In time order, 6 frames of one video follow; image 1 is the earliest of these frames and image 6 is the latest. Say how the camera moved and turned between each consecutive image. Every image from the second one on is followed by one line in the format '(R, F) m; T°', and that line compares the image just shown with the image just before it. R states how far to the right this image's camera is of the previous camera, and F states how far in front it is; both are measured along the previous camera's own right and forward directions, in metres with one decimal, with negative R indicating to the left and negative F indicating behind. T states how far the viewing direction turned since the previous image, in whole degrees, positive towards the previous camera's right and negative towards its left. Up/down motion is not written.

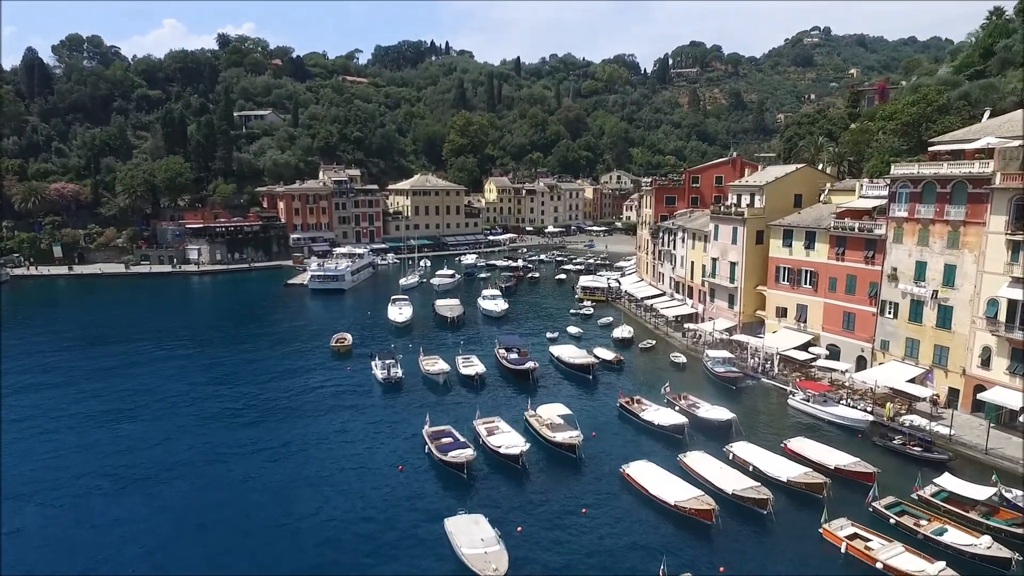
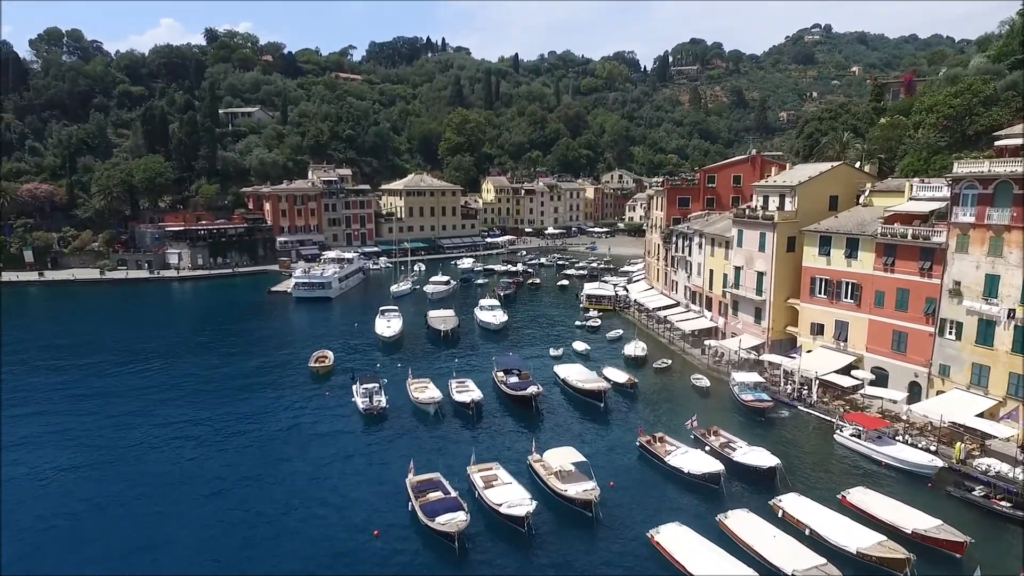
(-0.2, +6.9) m; 0°
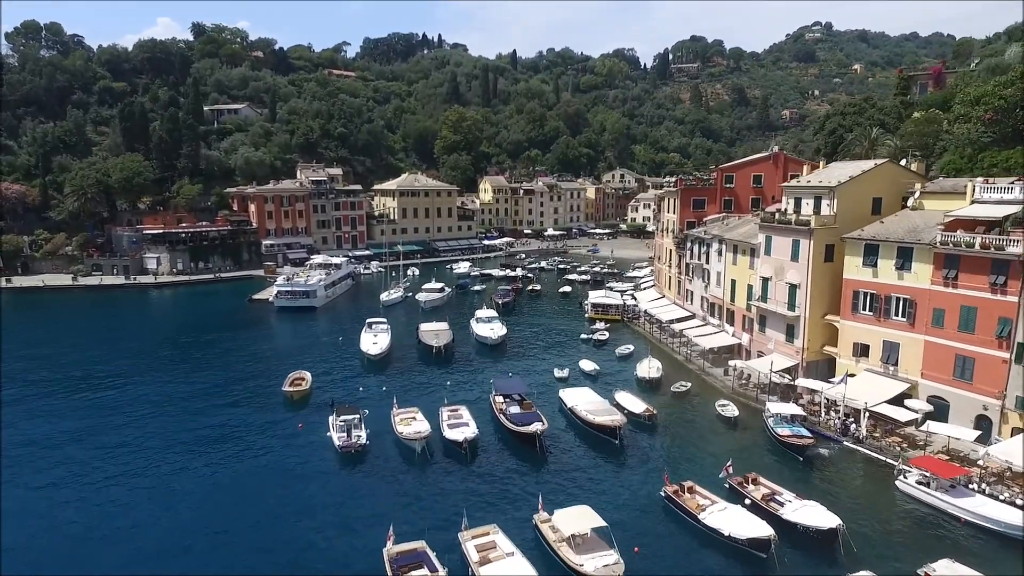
(-0.2, +6.6) m; 0°
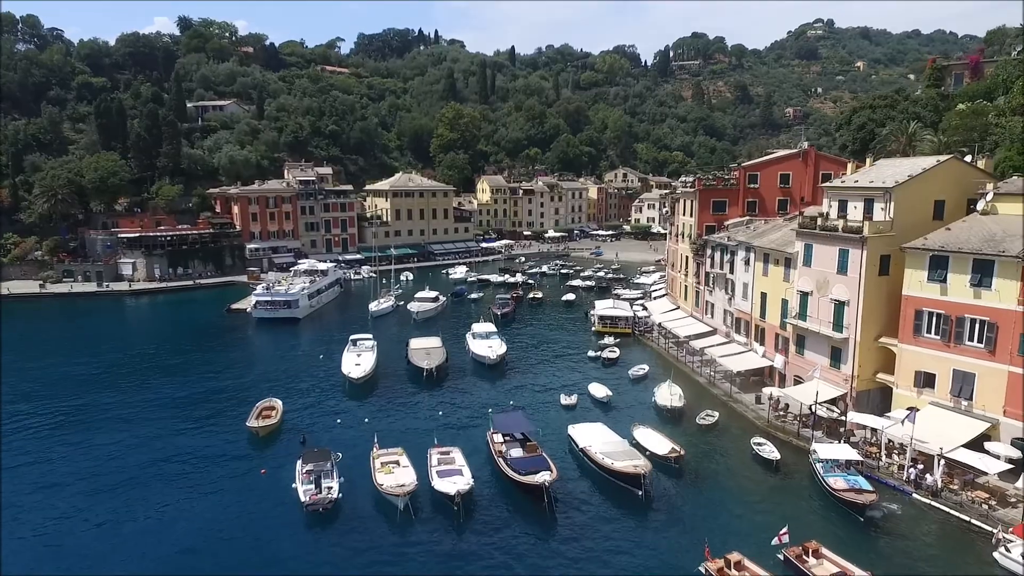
(-0.2, +7.0) m; 0°
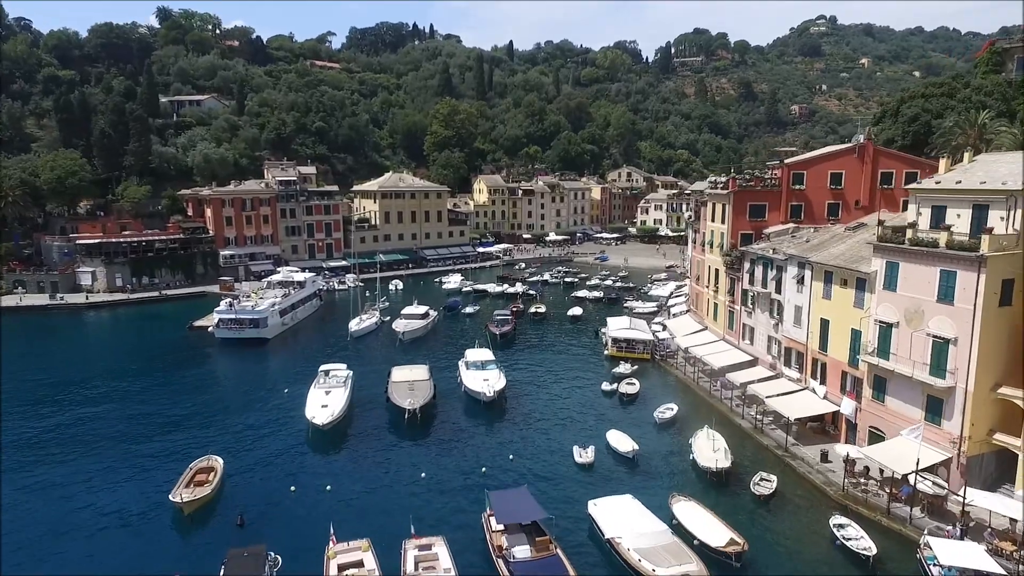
(-0.2, +10.0) m; 0°
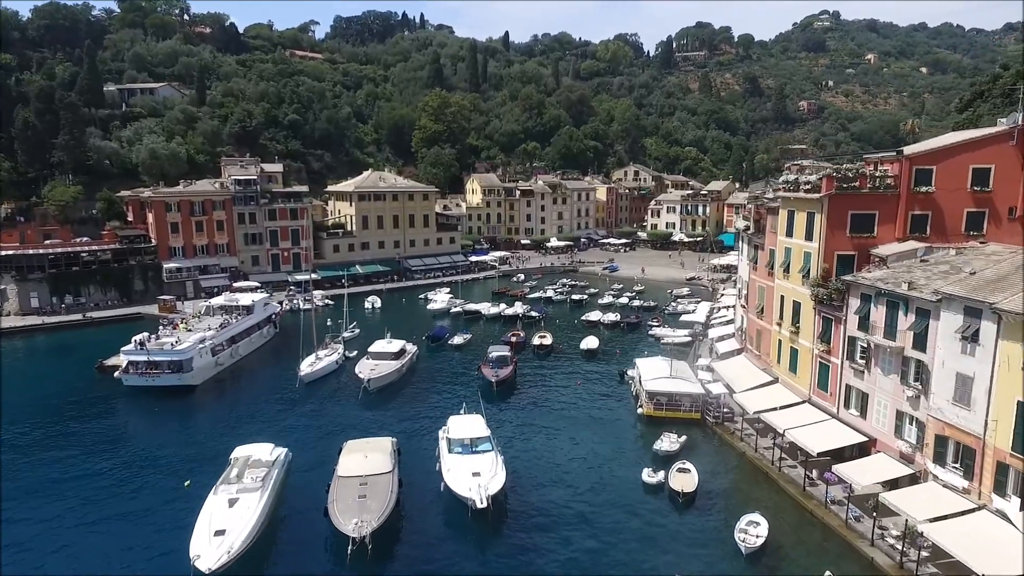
(-0.4, +16.3) m; 0°
